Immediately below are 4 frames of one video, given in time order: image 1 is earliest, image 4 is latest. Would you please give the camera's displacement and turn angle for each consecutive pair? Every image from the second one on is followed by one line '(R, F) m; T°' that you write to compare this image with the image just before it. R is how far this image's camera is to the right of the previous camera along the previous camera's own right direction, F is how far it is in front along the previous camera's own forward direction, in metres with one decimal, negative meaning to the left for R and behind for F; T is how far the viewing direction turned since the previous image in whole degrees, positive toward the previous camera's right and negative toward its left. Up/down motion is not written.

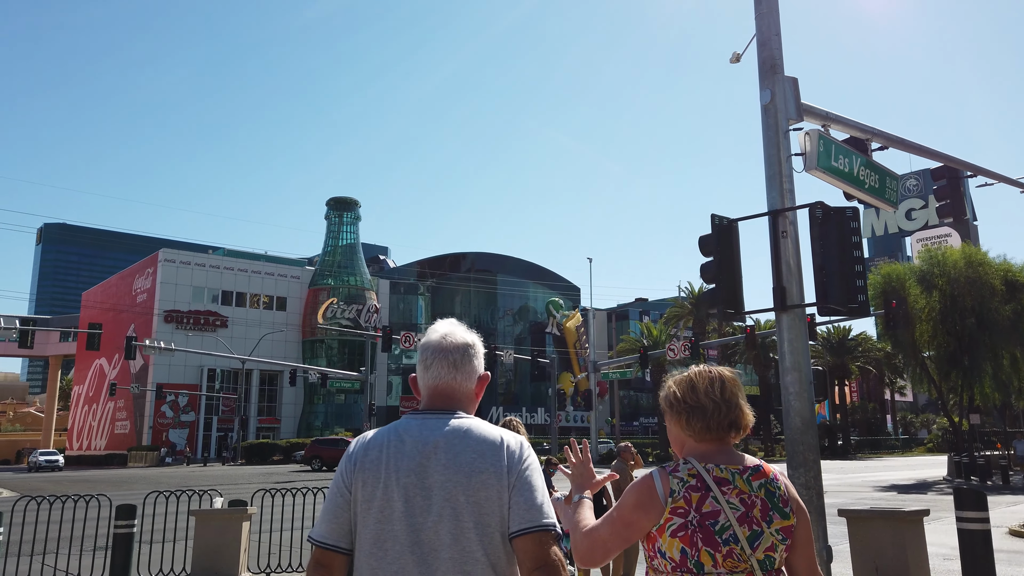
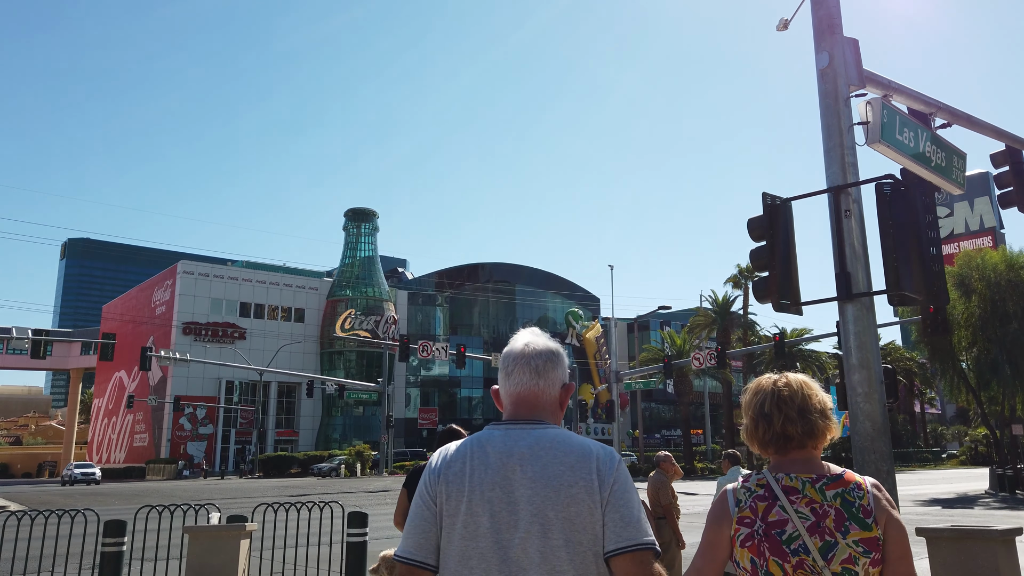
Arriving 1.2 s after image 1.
(-0.1, +0.8) m; -1°
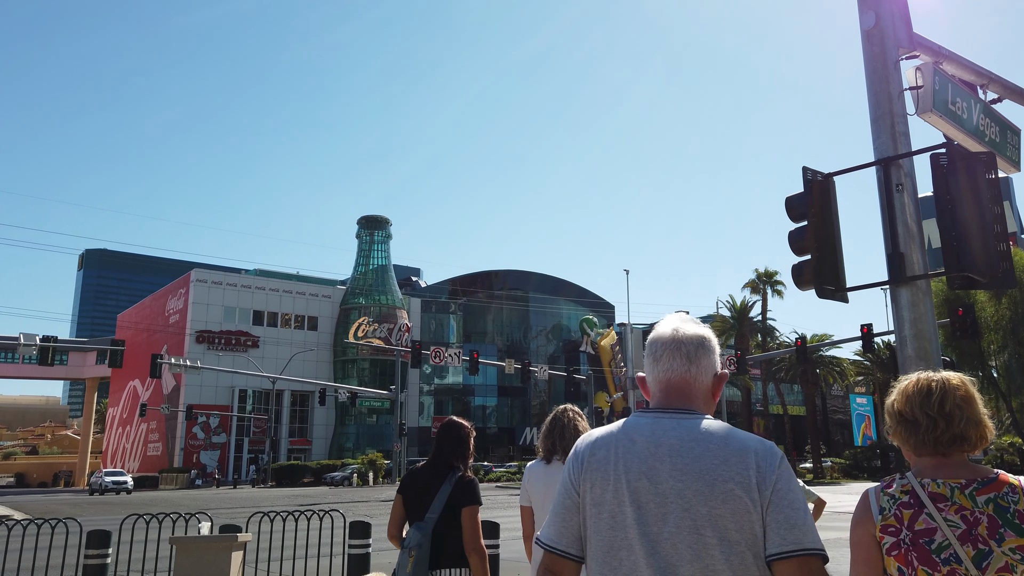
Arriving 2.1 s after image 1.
(0.0, +0.6) m; -1°
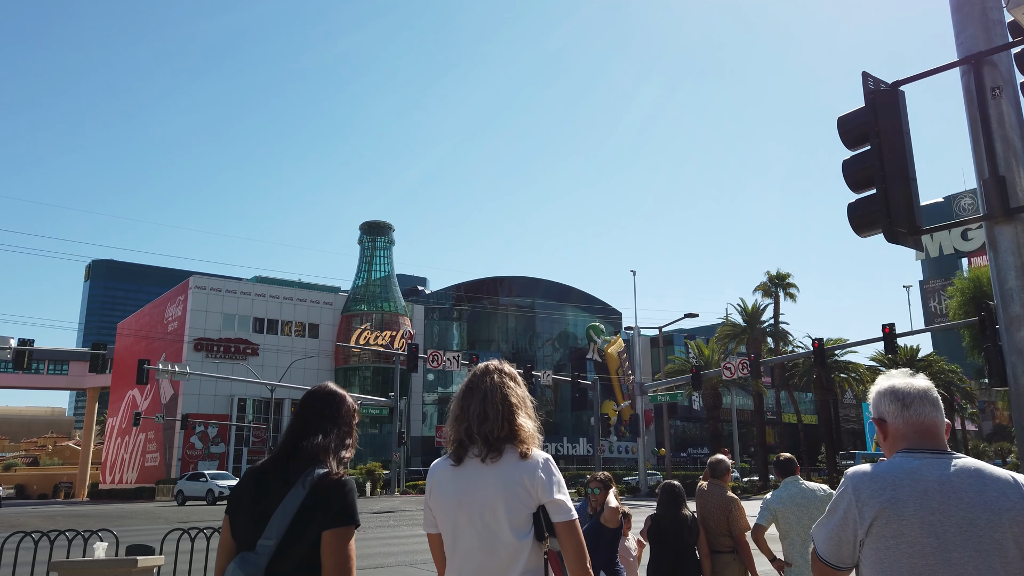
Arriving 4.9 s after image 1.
(+0.2, +1.5) m; -1°
